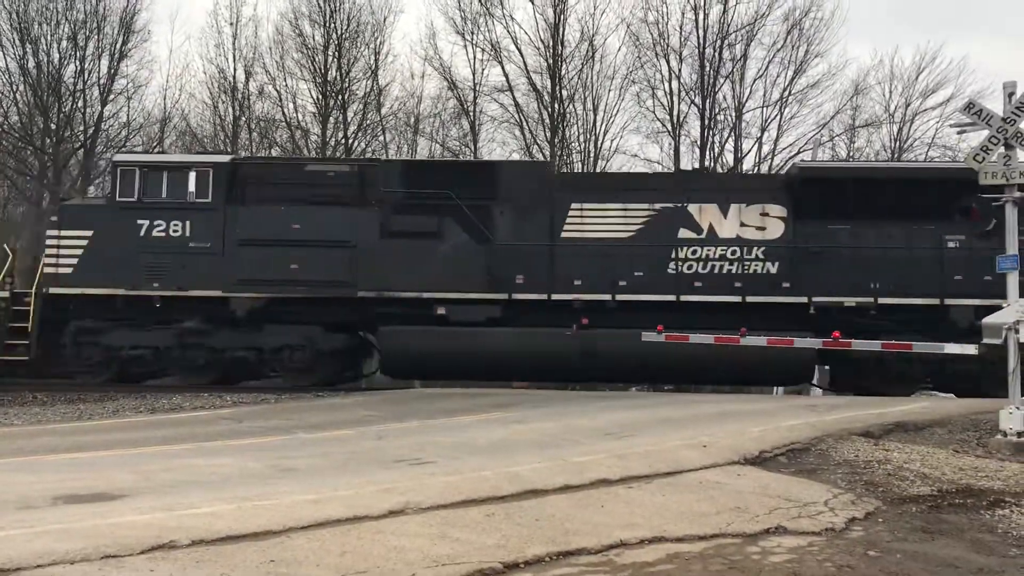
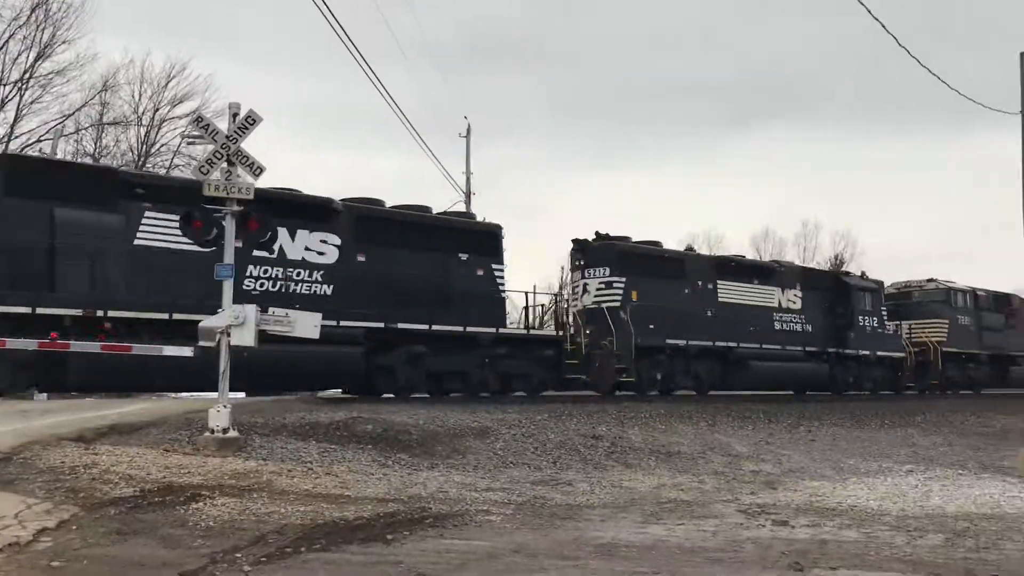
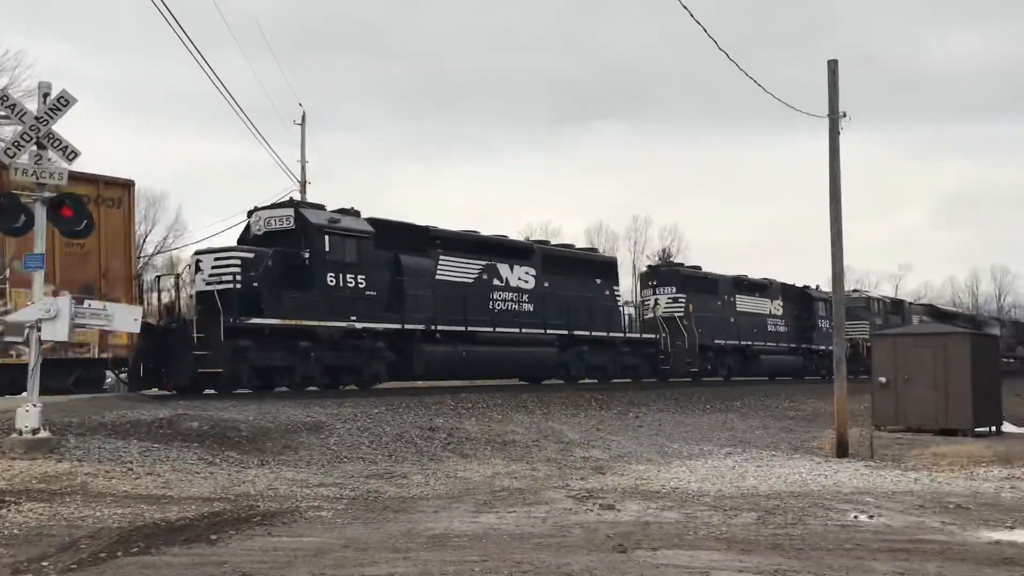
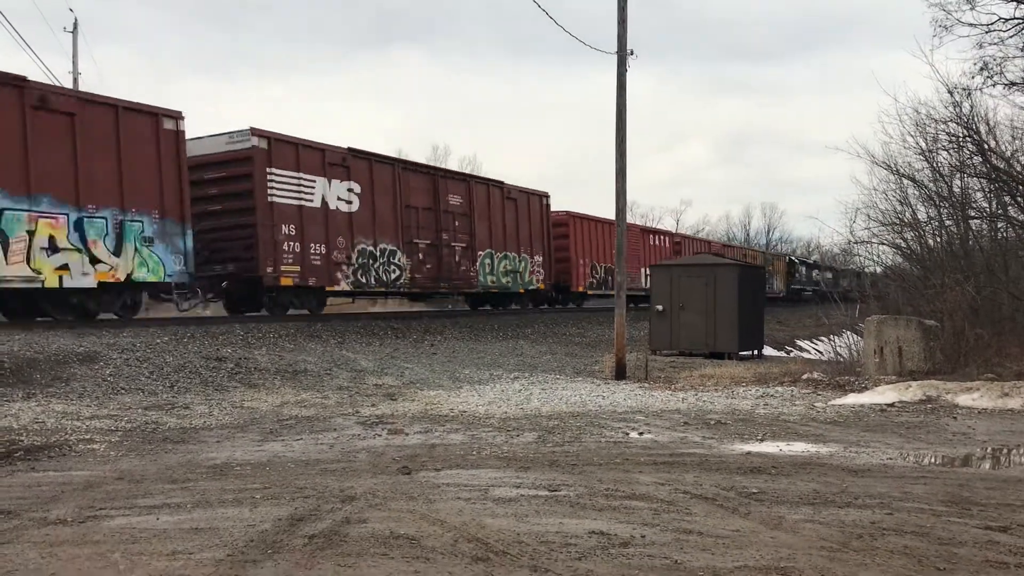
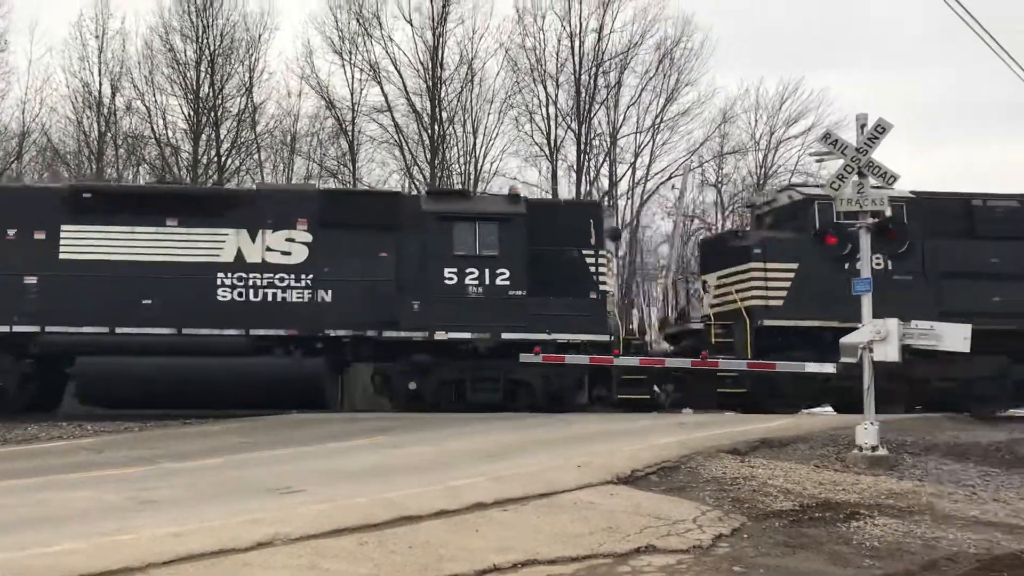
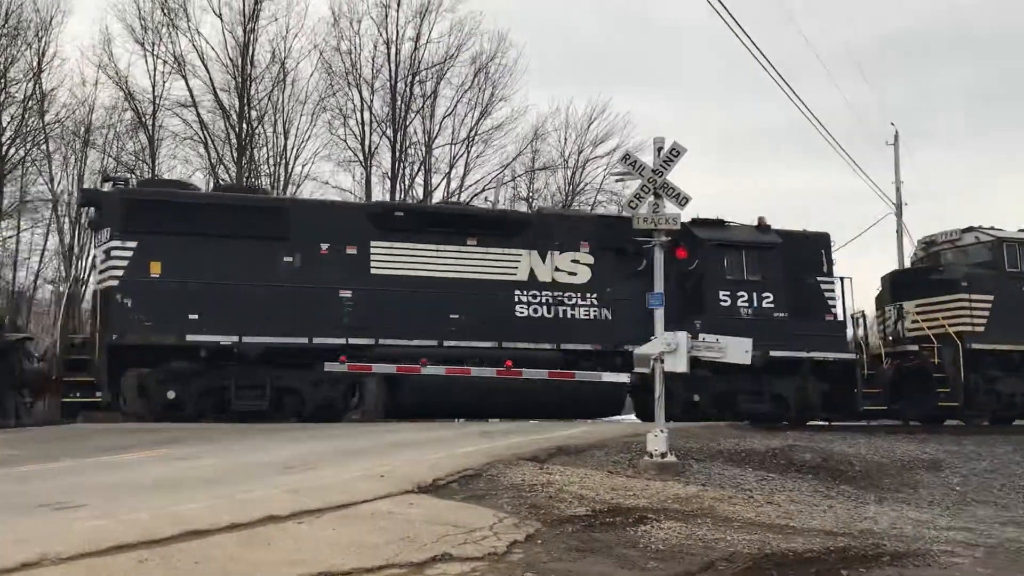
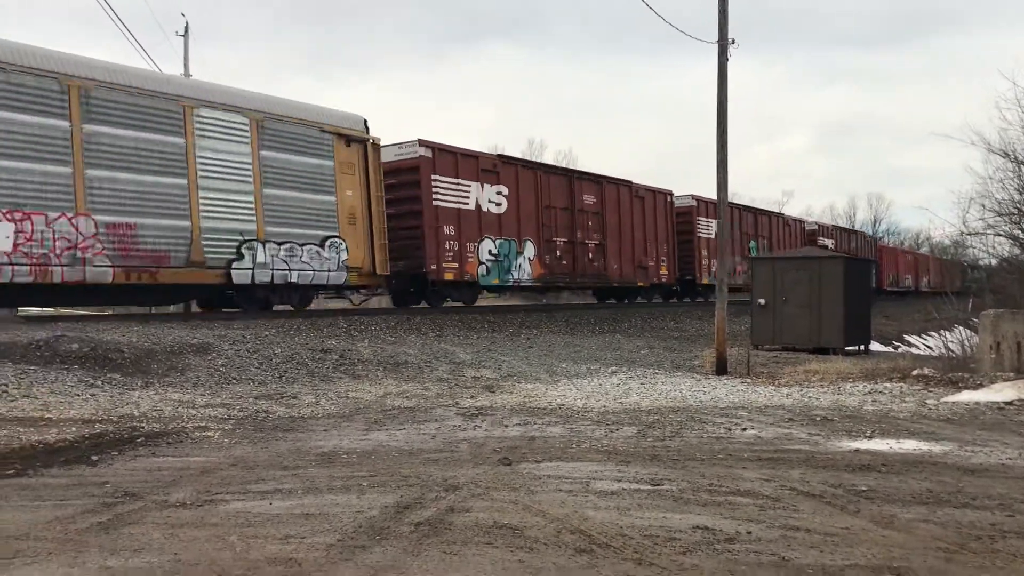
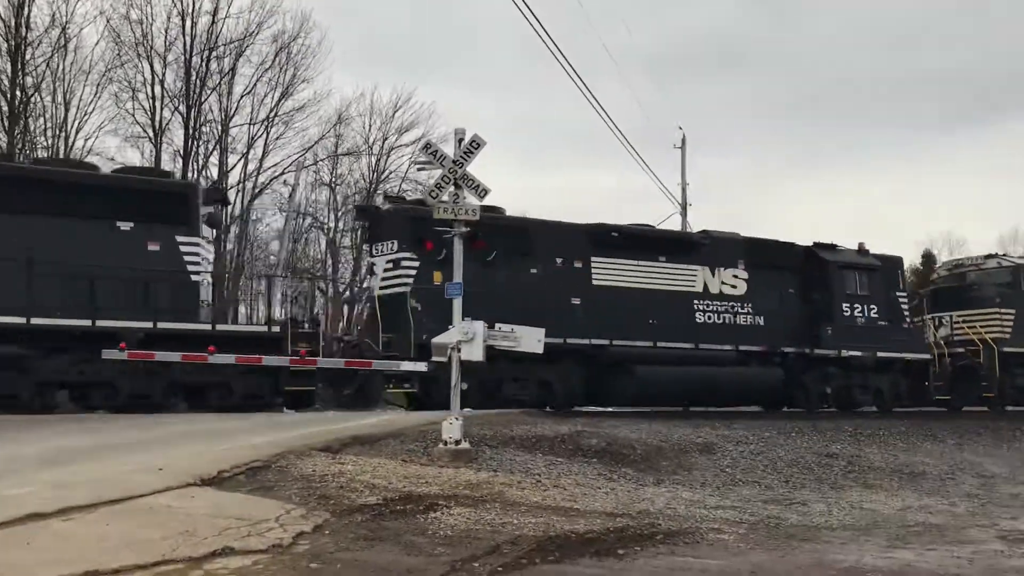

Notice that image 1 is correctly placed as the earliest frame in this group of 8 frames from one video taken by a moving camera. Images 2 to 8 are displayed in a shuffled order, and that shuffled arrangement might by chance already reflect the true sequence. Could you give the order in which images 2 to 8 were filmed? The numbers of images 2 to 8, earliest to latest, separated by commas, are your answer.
5, 6, 8, 2, 3, 4, 7
